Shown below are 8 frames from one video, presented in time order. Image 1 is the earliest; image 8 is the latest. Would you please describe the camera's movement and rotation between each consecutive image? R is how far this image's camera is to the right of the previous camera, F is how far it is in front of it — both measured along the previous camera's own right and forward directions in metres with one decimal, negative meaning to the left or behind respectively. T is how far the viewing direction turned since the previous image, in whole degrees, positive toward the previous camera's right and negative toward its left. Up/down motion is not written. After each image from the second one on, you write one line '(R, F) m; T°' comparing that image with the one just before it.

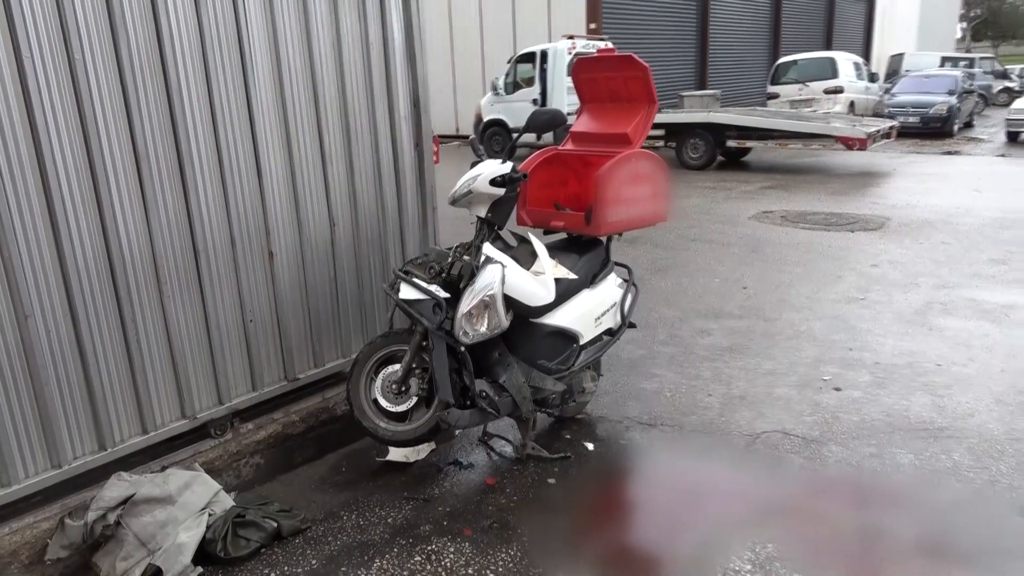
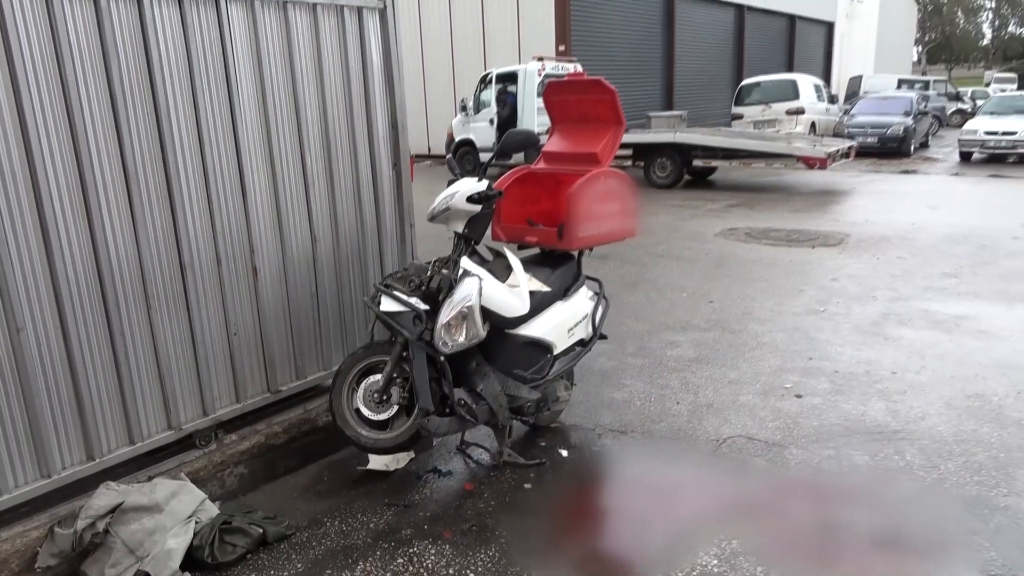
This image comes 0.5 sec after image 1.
(0.0, -0.2) m; +2°
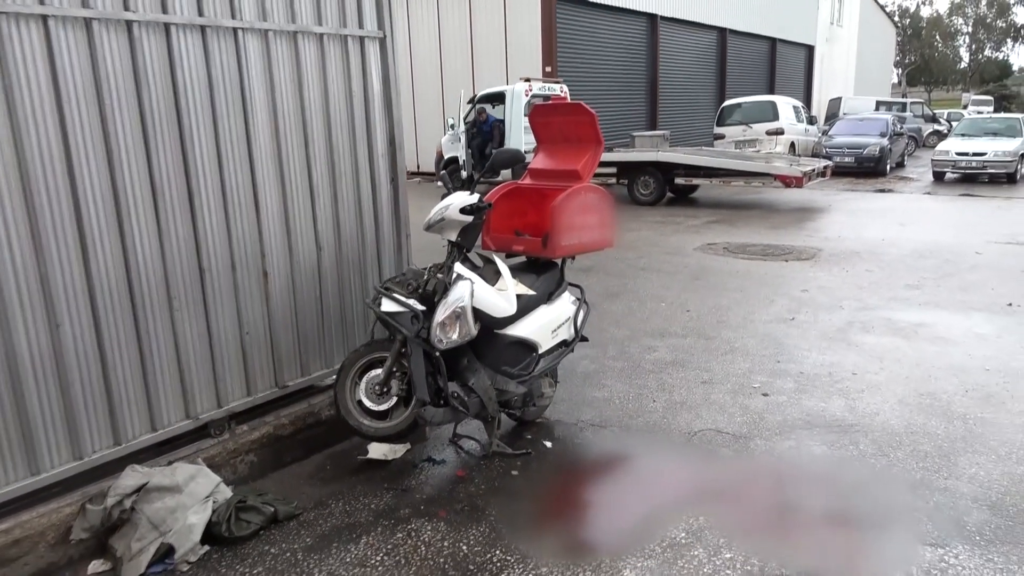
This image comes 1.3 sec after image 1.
(0.0, -0.4) m; +1°
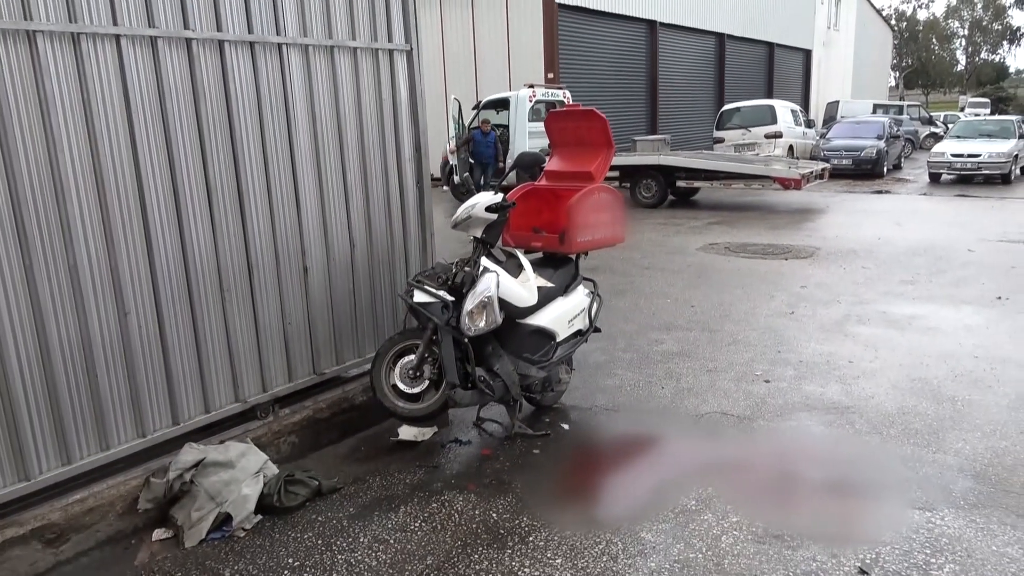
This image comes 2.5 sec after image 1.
(-0.1, -0.3) m; 0°
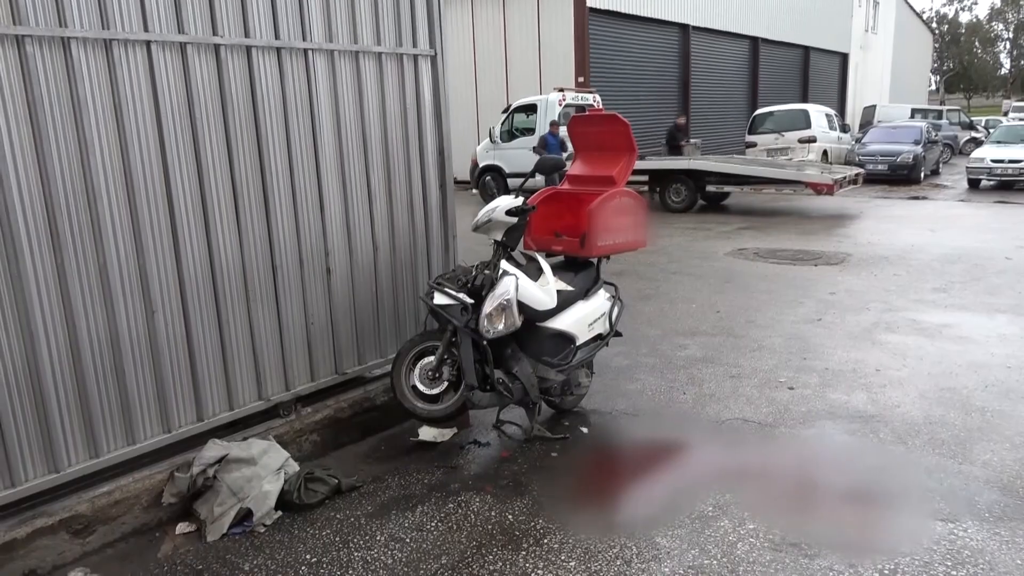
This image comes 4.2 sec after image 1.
(+0.1, 0.0) m; -2°
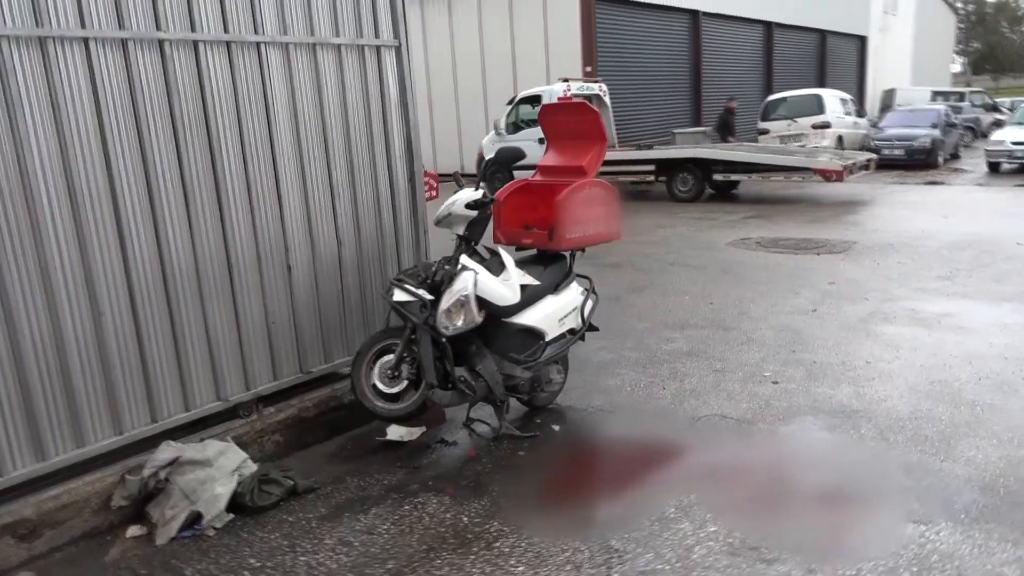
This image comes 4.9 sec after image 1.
(+0.3, +0.1) m; -2°
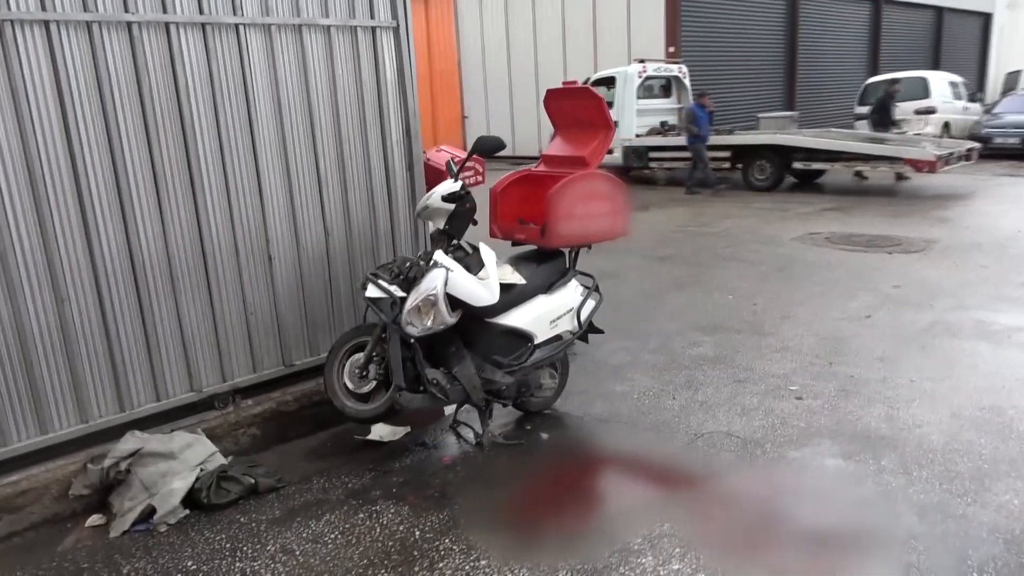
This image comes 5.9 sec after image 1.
(+0.6, +0.3) m; -7°
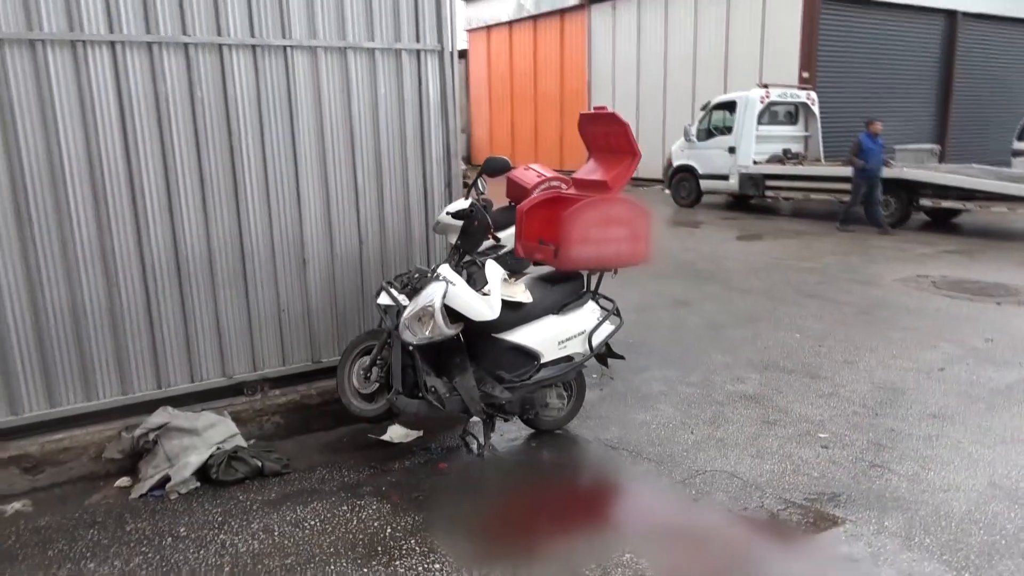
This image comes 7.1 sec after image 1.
(+0.7, 0.0) m; -10°
